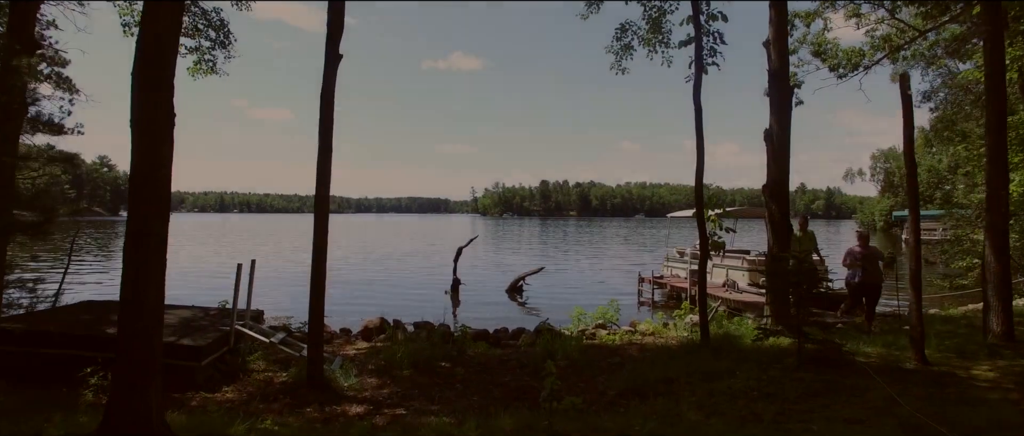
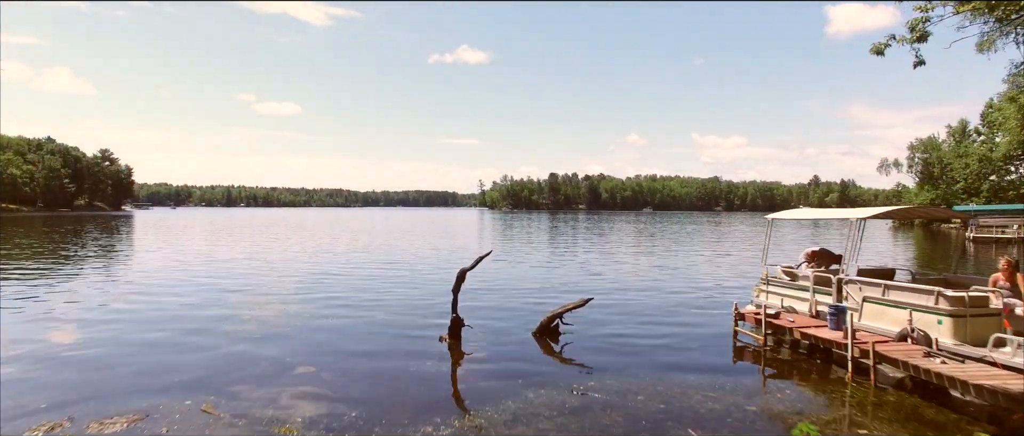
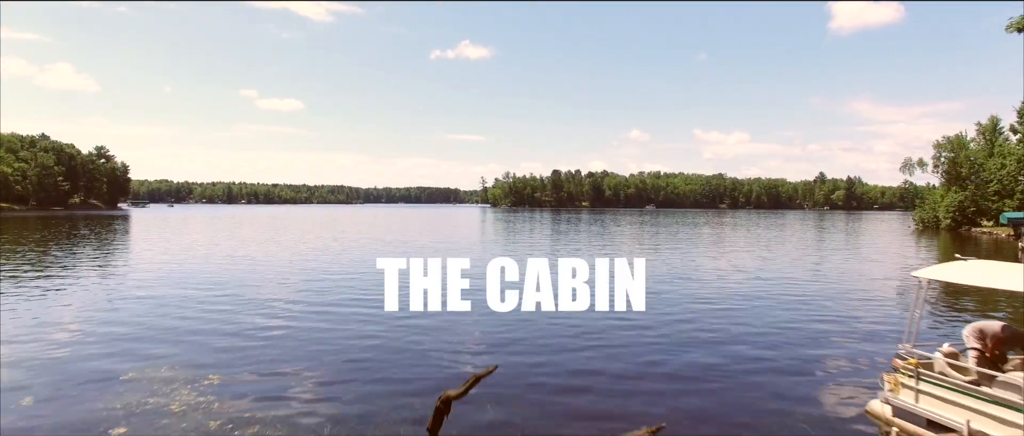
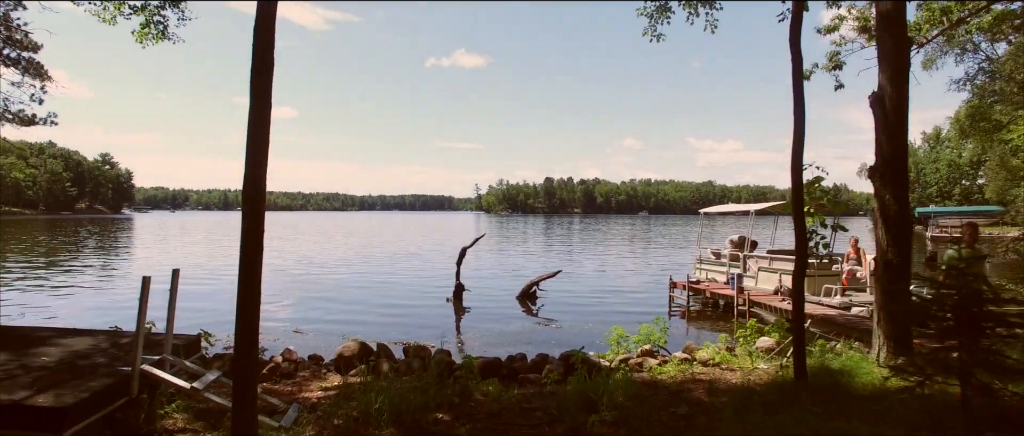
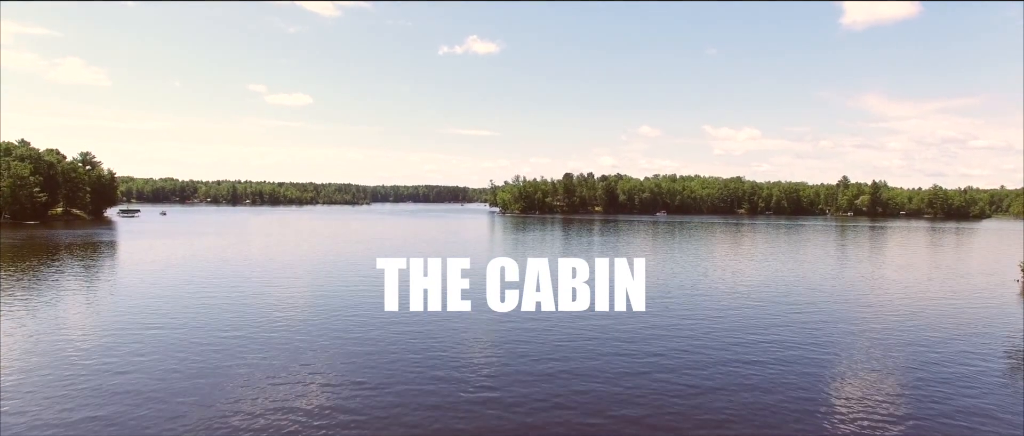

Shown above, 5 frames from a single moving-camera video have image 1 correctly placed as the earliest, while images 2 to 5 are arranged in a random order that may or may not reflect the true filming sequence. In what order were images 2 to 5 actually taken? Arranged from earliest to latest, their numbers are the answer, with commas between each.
4, 2, 3, 5
